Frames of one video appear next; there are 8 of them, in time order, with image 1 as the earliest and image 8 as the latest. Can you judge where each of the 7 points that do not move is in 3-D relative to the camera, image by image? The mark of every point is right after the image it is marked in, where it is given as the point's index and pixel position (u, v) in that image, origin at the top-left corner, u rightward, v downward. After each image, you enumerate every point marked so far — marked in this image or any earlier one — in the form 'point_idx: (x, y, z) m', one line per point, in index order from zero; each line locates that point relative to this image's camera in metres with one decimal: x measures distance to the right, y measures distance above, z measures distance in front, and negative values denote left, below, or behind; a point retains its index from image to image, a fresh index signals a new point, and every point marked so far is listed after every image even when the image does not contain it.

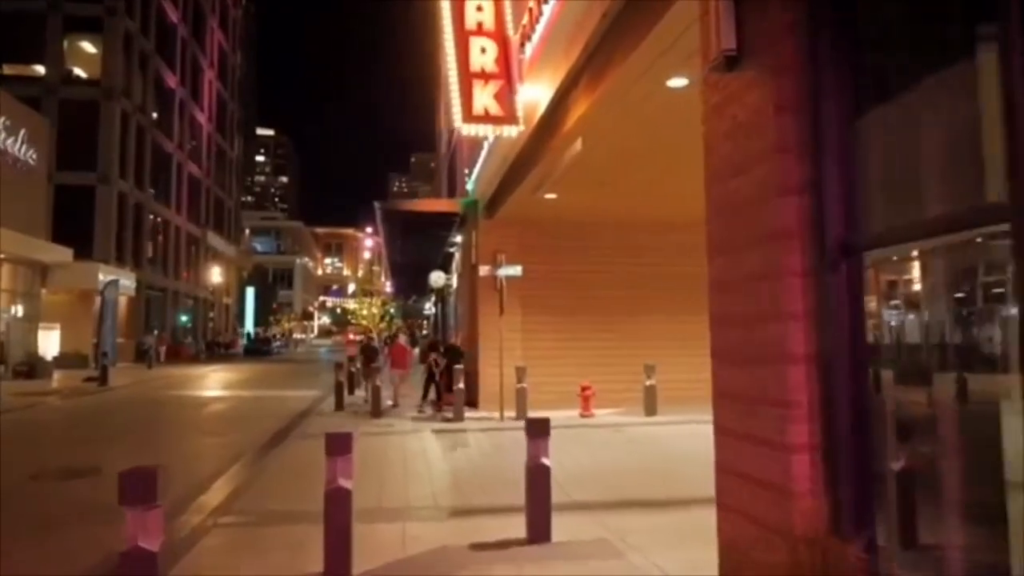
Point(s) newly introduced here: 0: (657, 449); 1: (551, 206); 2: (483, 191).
0: (+3.1, -3.4, +14.9) m
1: (+1.0, +2.2, +18.6) m
2: (-0.8, +2.7, +19.8) m
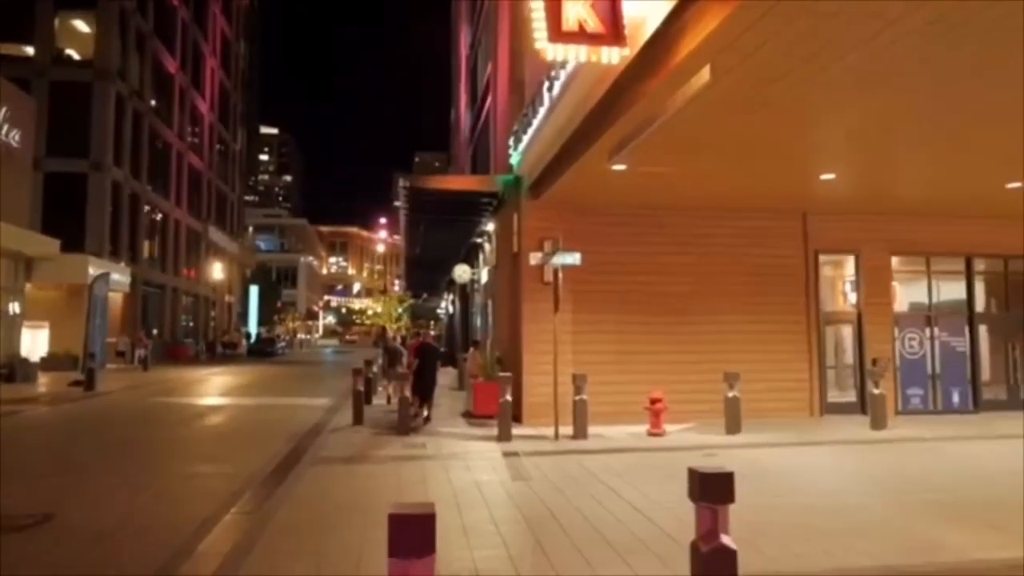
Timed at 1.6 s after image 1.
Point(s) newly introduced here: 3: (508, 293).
0: (+4.3, -3.2, +11.8) m
1: (+2.2, +2.4, +15.5) m
2: (+0.4, +2.8, +16.7) m
3: (-0.2, -0.1, +18.8) m
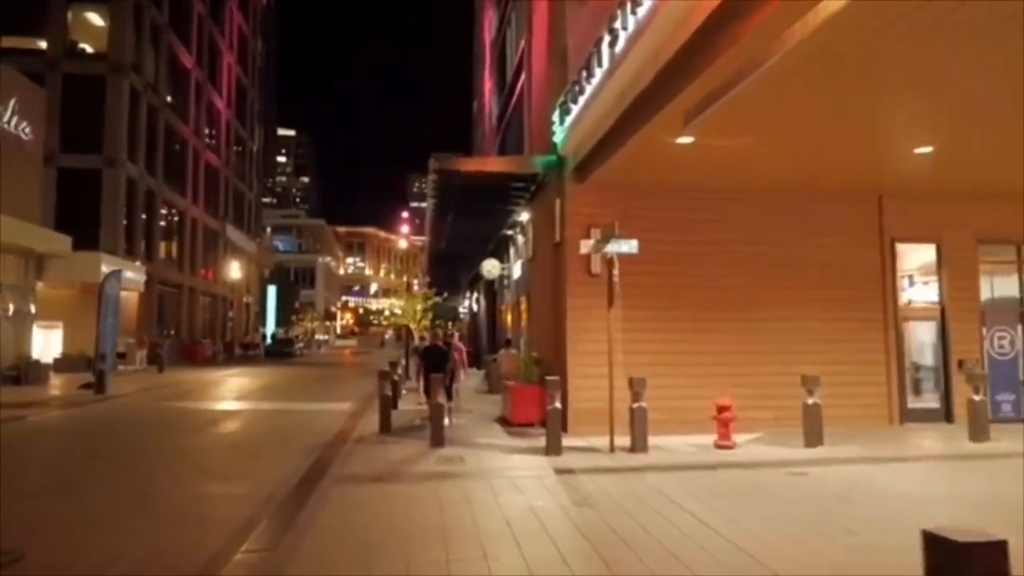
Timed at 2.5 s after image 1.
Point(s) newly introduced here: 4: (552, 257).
0: (+5.1, -3.1, +9.9) m
1: (+3.1, +2.5, +13.7) m
2: (+1.4, +3.0, +14.9) m
3: (+0.8, 0.0, +17.0) m
4: (+0.9, +0.7, +16.6) m
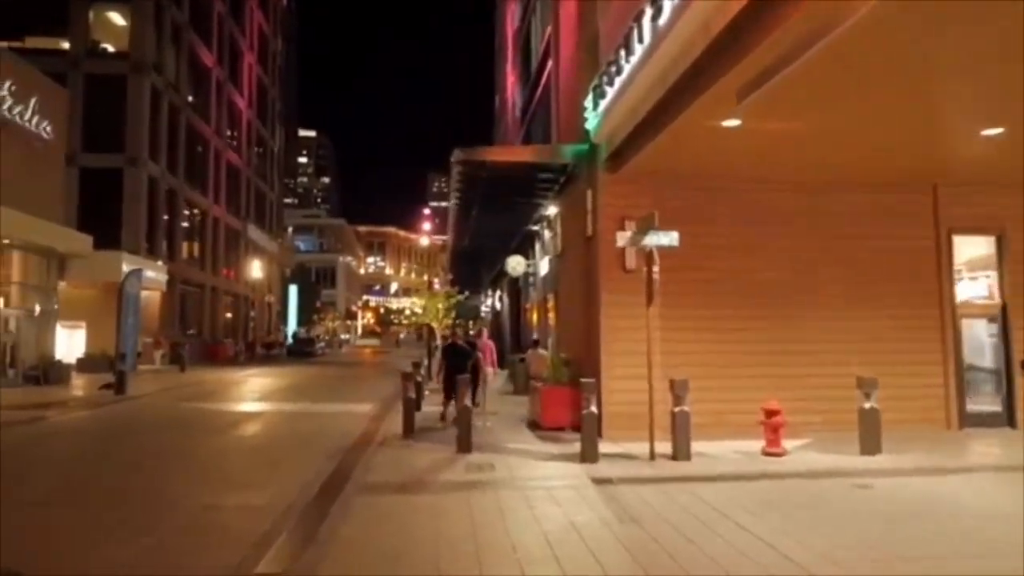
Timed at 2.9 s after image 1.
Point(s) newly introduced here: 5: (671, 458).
0: (+5.6, -3.0, +8.9) m
1: (+3.6, +2.6, +12.8) m
2: (+2.0, +3.1, +14.0) m
3: (+1.5, +0.1, +16.1) m
4: (+1.5, +0.8, +15.7) m
5: (+2.7, -2.9, +12.3) m
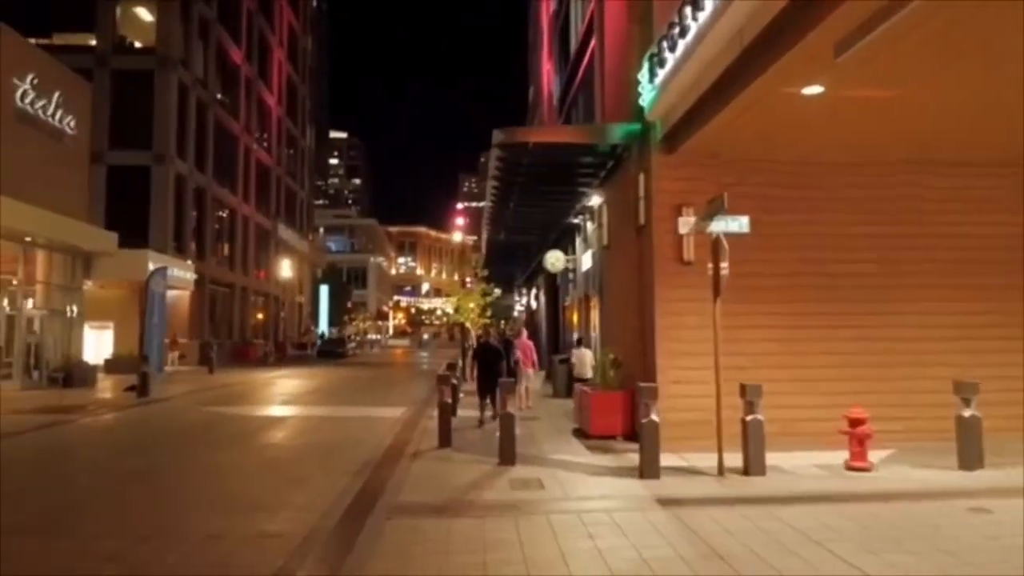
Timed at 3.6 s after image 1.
0: (+6.2, -2.8, +7.4) m
1: (+4.4, +2.7, +11.3) m
2: (+2.7, +3.2, +12.6) m
3: (+2.4, +0.2, +14.7) m
4: (+2.4, +0.9, +14.3) m
5: (+3.5, -2.8, +10.9) m
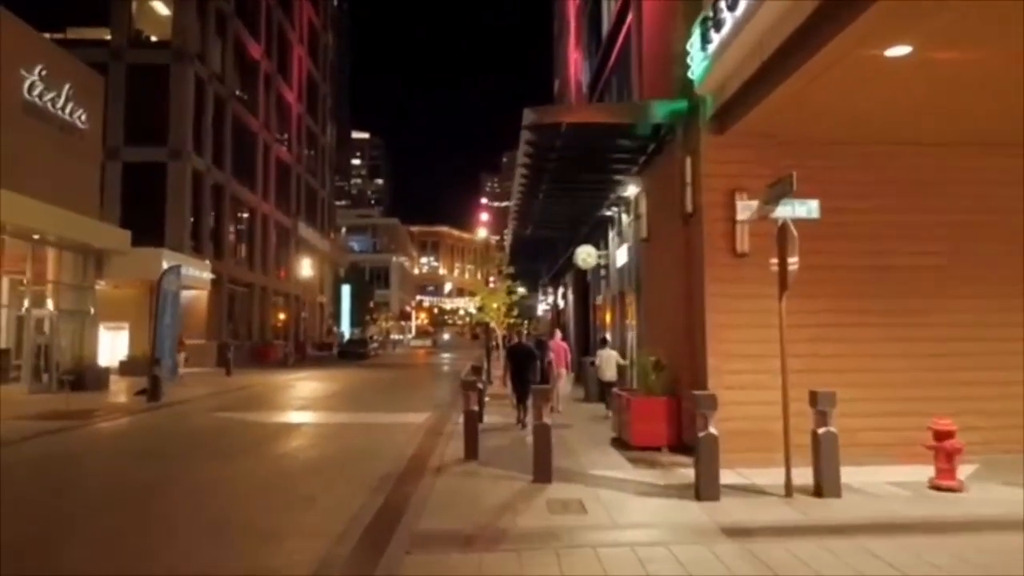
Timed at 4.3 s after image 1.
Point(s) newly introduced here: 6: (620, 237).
0: (+6.6, -2.7, +5.9) m
1: (+4.8, +2.8, +9.8) m
2: (+3.3, +3.3, +11.2) m
3: (+3.0, +0.3, +13.3) m
4: (+3.0, +1.0, +12.9) m
5: (+4.0, -2.7, +9.5) m
6: (+2.9, +1.4, +19.1) m
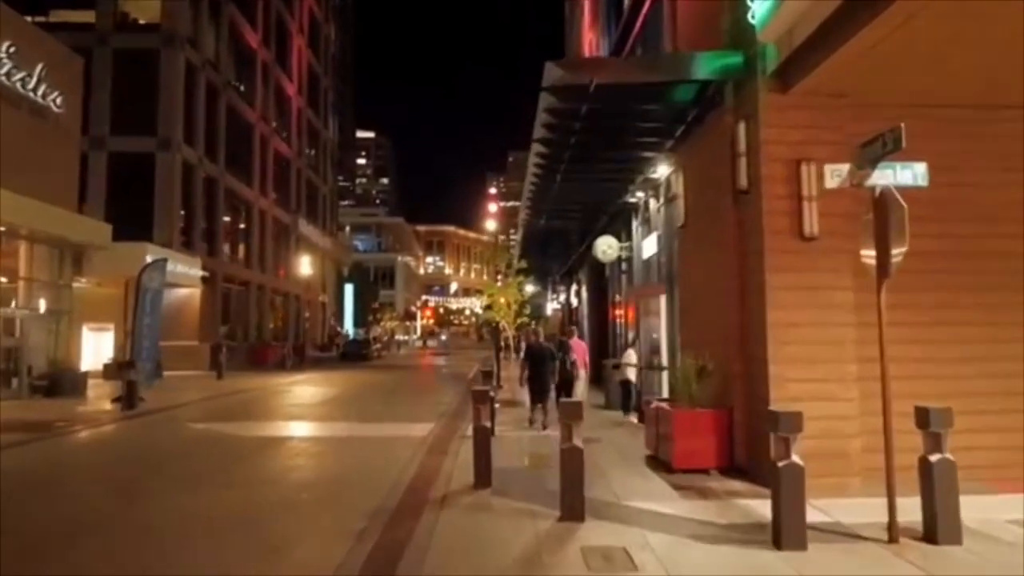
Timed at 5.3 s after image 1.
0: (+6.8, -2.6, +3.8) m
1: (+5.1, +3.0, +7.8) m
2: (+3.5, +3.4, +9.1) m
3: (+3.2, +0.4, +11.3) m
4: (+3.3, +1.1, +10.9) m
5: (+4.2, -2.6, +7.4) m
6: (+3.2, +1.5, +17.1) m
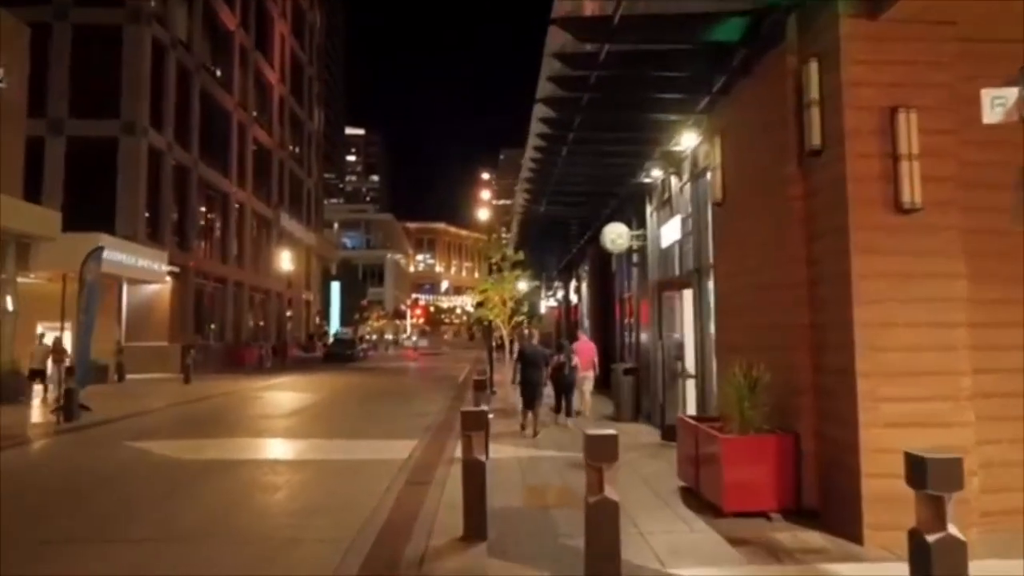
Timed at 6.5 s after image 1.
0: (+6.9, -2.5, +1.5) m
1: (+5.1, +3.1, +5.4) m
2: (+3.5, +3.5, +6.8) m
3: (+3.3, +0.6, +8.9) m
4: (+3.3, +1.2, +8.5) m
5: (+4.3, -2.5, +5.0) m
6: (+3.1, +1.6, +14.7) m
